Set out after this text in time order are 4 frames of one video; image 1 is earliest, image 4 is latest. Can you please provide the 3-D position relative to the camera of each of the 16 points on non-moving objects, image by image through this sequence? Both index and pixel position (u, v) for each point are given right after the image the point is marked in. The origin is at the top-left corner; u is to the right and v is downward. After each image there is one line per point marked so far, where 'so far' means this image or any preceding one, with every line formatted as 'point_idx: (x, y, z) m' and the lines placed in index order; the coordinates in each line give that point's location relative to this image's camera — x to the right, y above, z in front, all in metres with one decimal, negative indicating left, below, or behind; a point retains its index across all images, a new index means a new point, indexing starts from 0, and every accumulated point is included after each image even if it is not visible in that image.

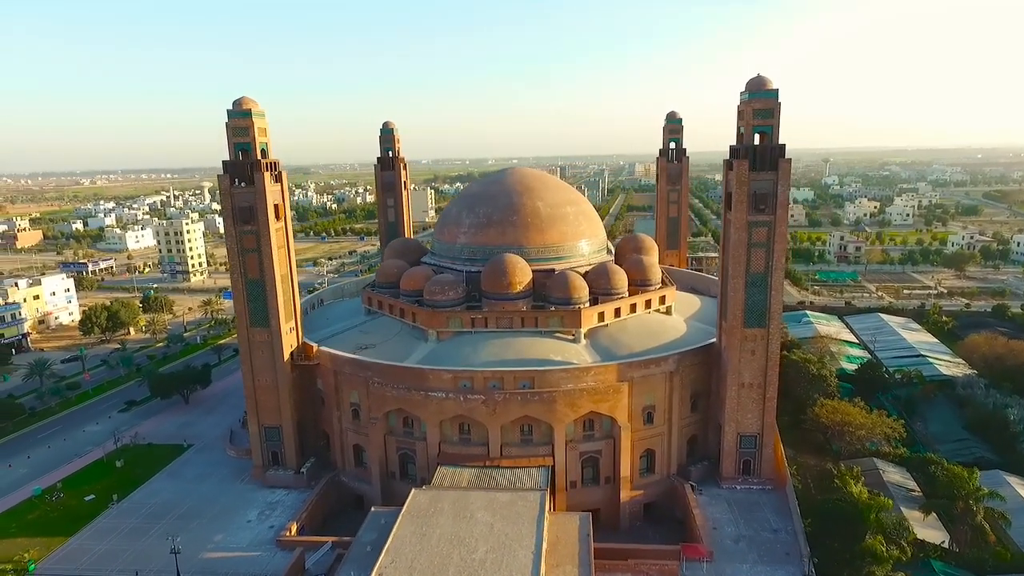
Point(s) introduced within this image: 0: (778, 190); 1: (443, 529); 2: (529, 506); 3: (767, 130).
0: (+8.2, +3.0, +19.8) m
1: (-1.7, -5.8, +15.5) m
2: (+0.4, -5.6, +16.5) m
3: (+7.8, +4.9, +19.7) m
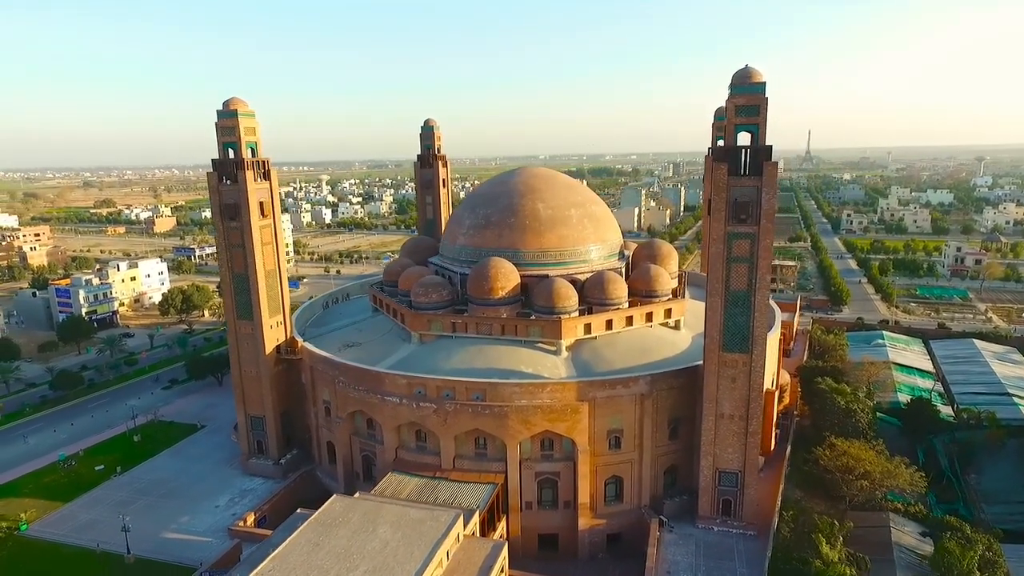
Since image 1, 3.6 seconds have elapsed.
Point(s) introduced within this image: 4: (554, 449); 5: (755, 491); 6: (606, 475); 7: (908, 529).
0: (+6.8, +2.4, +17.4) m
1: (-4.1, -6.0, +15.1) m
2: (-1.8, -5.8, +15.7) m
3: (+6.5, +4.3, +17.3) m
4: (+1.3, -4.9, +19.7) m
5: (+7.1, -6.0, +18.9) m
6: (+2.9, -5.8, +19.8) m
7: (+11.3, -6.9, +18.5) m
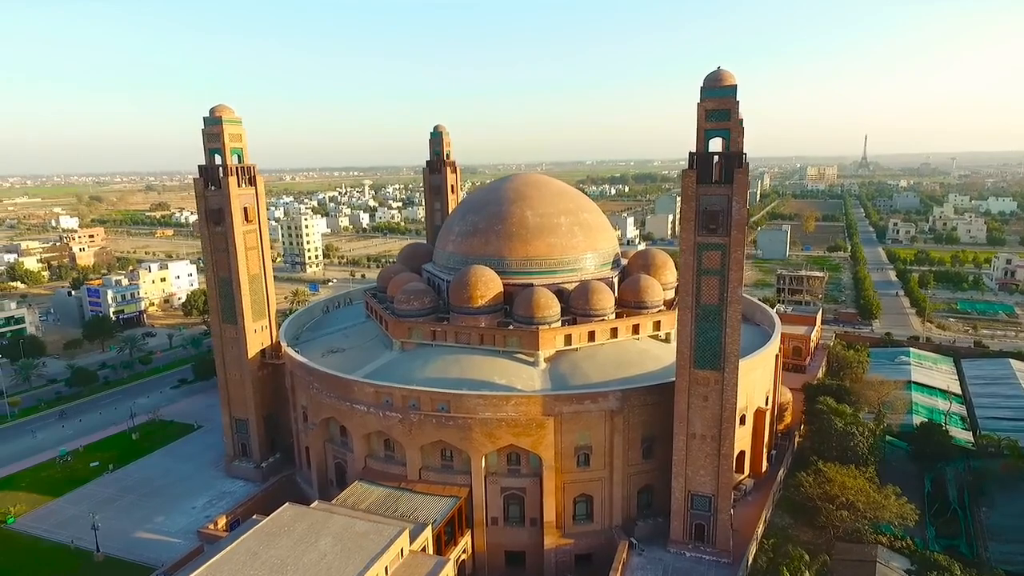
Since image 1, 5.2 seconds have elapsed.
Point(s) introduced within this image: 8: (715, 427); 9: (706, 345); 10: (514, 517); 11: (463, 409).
0: (+5.6, +2.0, +16.4) m
1: (-5.5, -6.1, +15.0) m
2: (-3.2, -6.1, +15.4) m
3: (+5.4, +3.9, +16.4) m
4: (+0.3, -5.2, +19.1) m
5: (+6.0, -6.3, +17.8) m
6: (+1.9, -6.1, +19.1) m
7: (+10.2, -7.4, +17.1) m
8: (+5.6, -3.8, +17.6) m
9: (+5.2, -1.5, +17.3) m
10: (+0.1, -6.9, +19.5) m
11: (-1.4, -3.5, +18.7) m
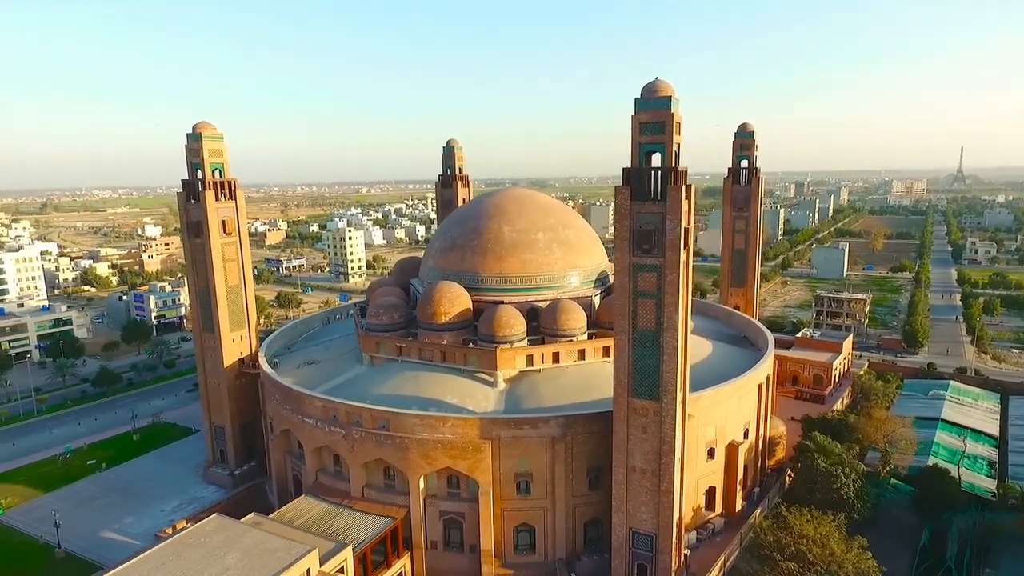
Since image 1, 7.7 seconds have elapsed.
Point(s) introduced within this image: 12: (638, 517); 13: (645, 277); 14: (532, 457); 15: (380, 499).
0: (+3.7, +1.5, +15.3) m
1: (-7.7, -6.4, +15.1) m
2: (-5.4, -6.4, +15.2) m
3: (+3.5, +3.3, +15.4) m
4: (-1.5, -5.7, +18.5) m
5: (+4.0, -7.0, +16.5) m
6: (+0.1, -6.7, +18.3) m
7: (+8.0, -8.1, +15.2) m
8: (+3.6, -4.4, +16.4) m
9: (+3.3, -2.1, +16.1) m
10: (-1.7, -7.5, +18.9) m
11: (-3.2, -4.0, +18.3) m
12: (+3.3, -6.0, +16.9) m
13: (+3.3, +0.3, +15.8) m
14: (+0.6, -4.7, +17.9) m
15: (-3.9, -6.3, +19.1) m
